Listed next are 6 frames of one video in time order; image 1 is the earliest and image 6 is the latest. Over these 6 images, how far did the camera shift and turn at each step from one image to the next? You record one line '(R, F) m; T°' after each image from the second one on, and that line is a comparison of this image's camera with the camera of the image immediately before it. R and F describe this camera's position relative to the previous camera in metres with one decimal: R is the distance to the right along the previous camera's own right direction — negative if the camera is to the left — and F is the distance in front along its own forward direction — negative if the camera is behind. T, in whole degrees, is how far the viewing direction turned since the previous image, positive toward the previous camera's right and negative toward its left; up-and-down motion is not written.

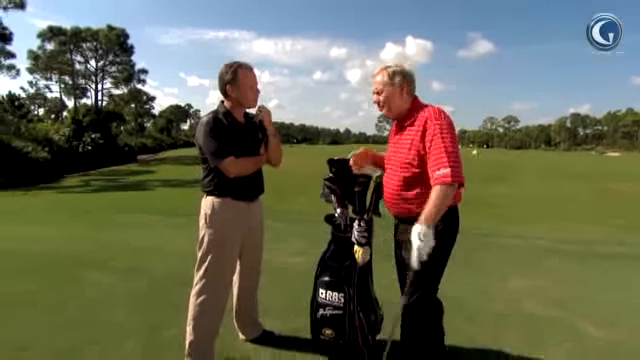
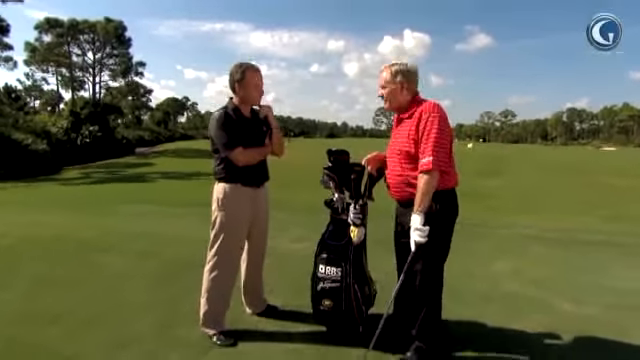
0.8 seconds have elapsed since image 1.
(0.0, -0.4) m; 0°
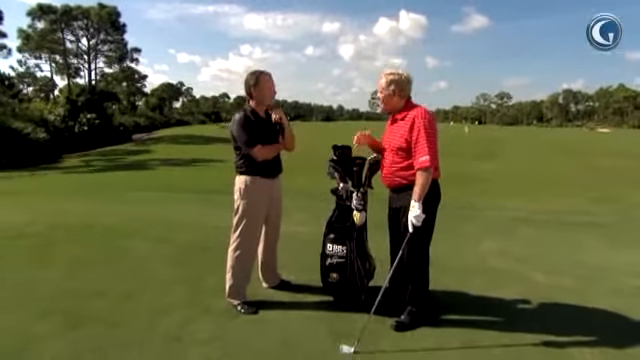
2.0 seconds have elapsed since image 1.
(-0.1, -0.6) m; 0°
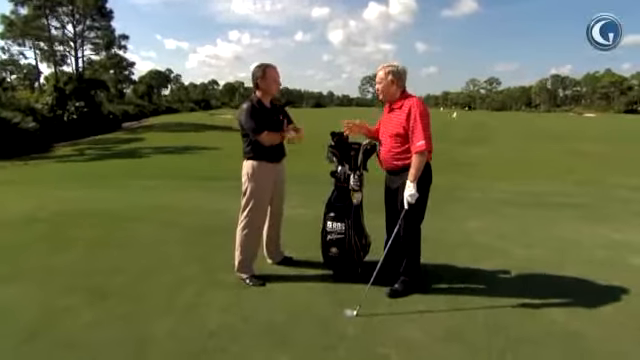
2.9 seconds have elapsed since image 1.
(-0.1, -0.4) m; +1°
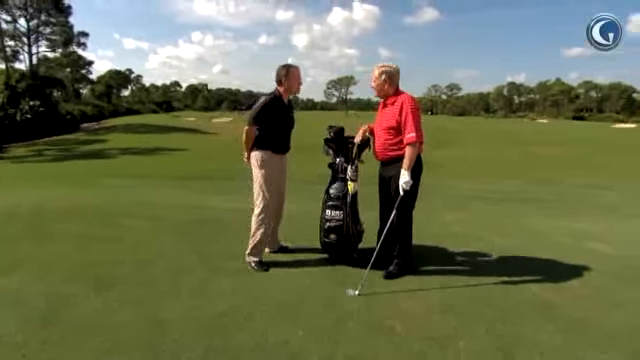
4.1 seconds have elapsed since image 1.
(-0.4, -0.3) m; +5°
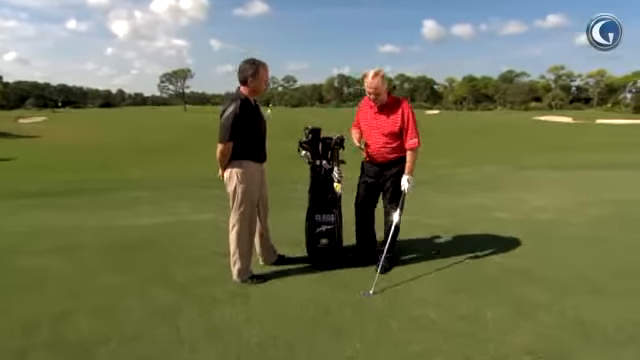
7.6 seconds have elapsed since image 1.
(-1.7, +0.5) m; +22°
